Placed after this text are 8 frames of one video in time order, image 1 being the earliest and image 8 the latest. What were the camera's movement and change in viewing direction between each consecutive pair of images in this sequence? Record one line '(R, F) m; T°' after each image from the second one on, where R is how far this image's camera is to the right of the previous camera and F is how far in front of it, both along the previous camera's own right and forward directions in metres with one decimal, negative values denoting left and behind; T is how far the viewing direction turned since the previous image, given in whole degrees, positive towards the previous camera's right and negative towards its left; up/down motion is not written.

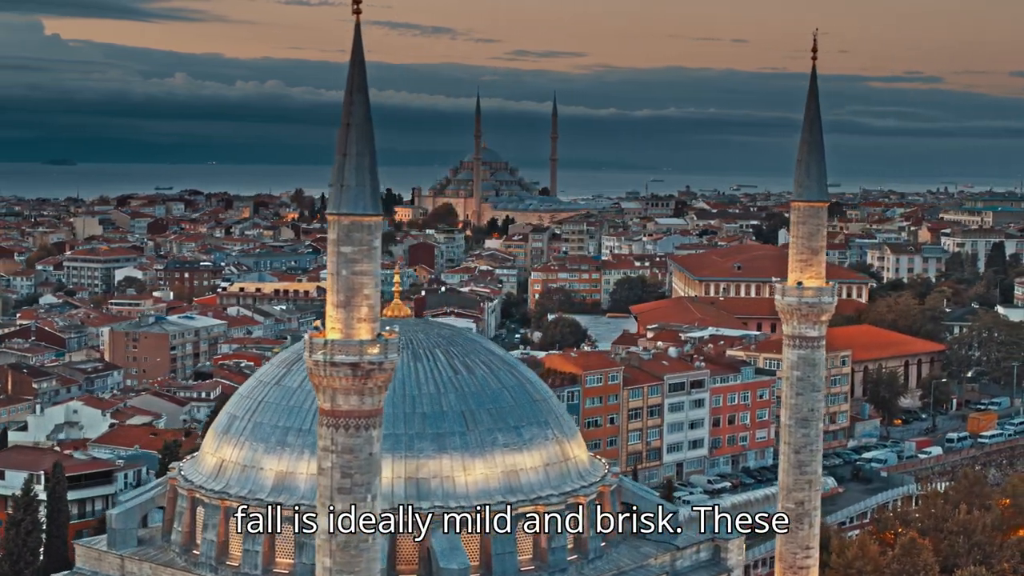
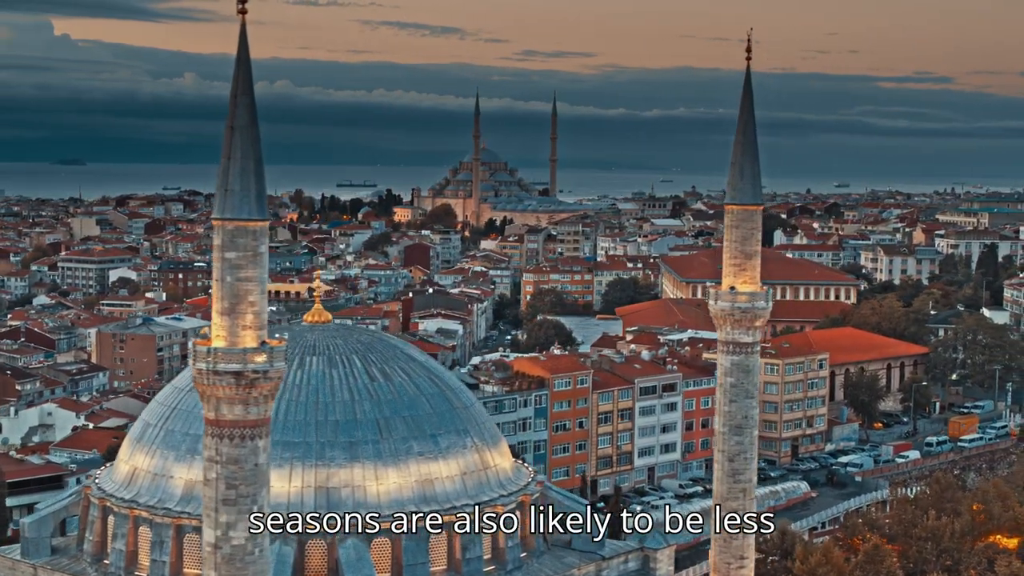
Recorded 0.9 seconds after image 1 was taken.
(+0.8, +0.3) m; 0°
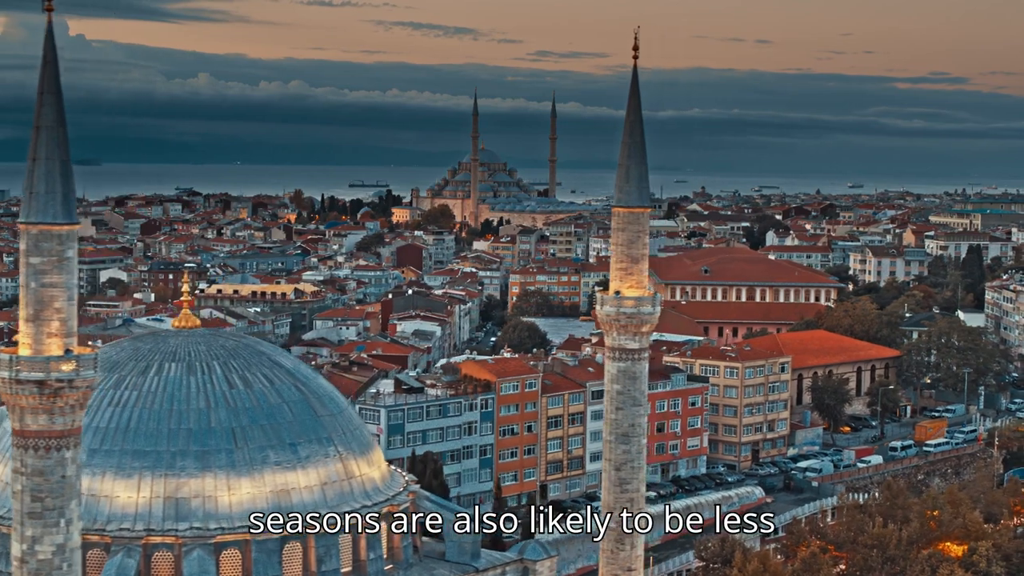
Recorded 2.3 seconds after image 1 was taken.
(+1.4, +0.4) m; -1°
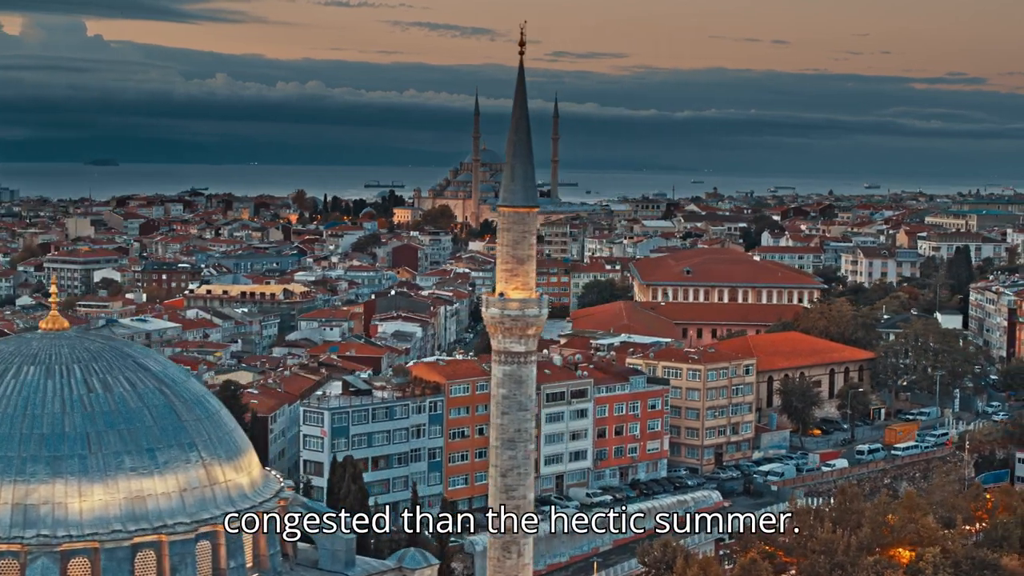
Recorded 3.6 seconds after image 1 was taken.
(+1.3, +0.4) m; -1°
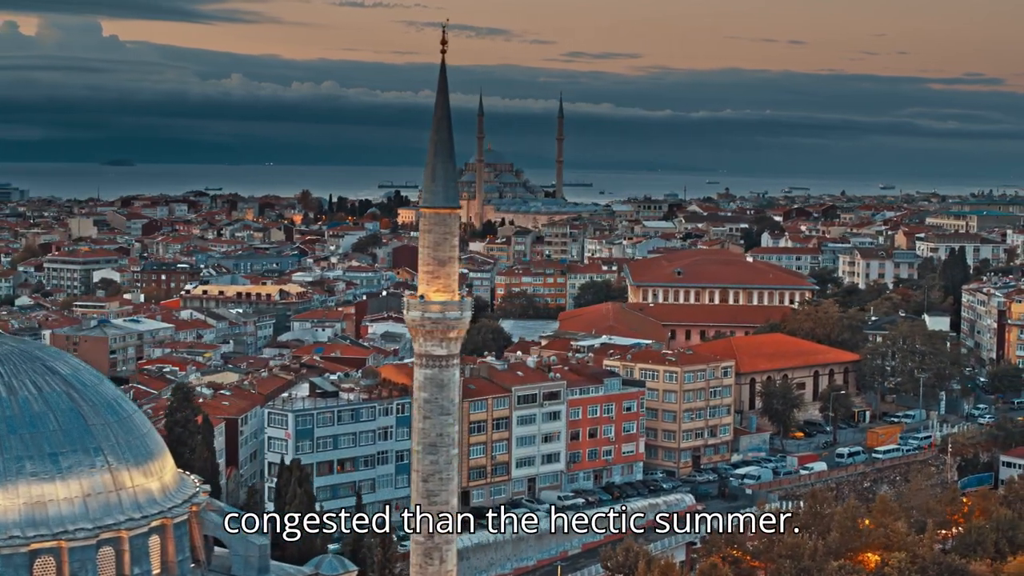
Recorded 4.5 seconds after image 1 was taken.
(+0.9, +0.2) m; -1°
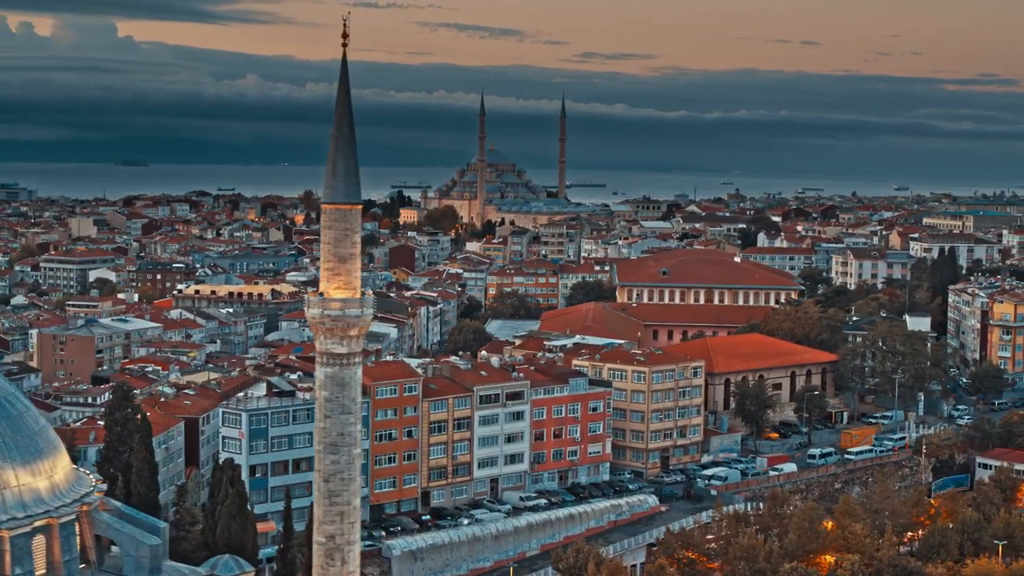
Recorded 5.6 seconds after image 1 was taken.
(+1.1, +0.2) m; -1°
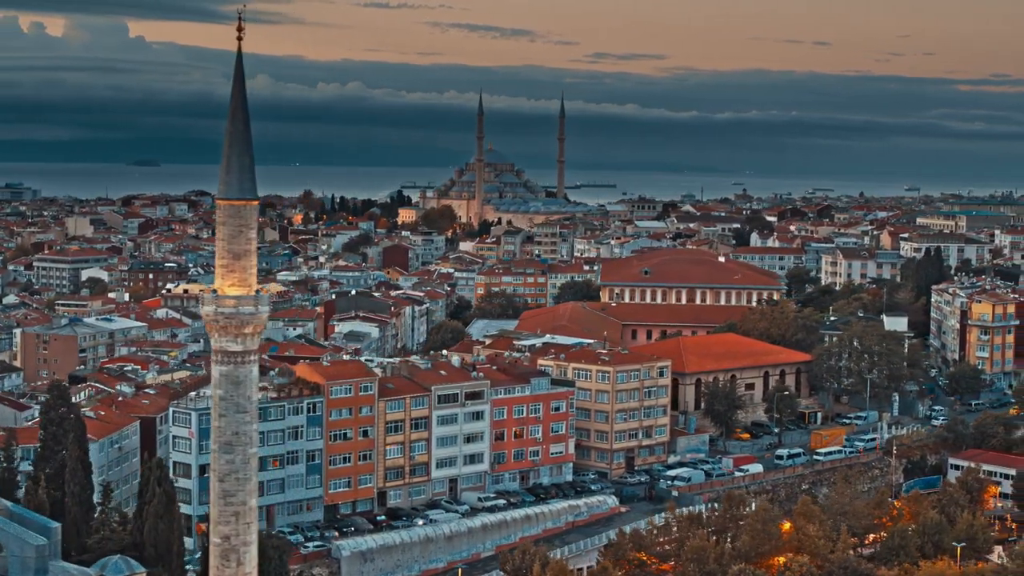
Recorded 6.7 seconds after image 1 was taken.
(+1.1, +0.2) m; 0°
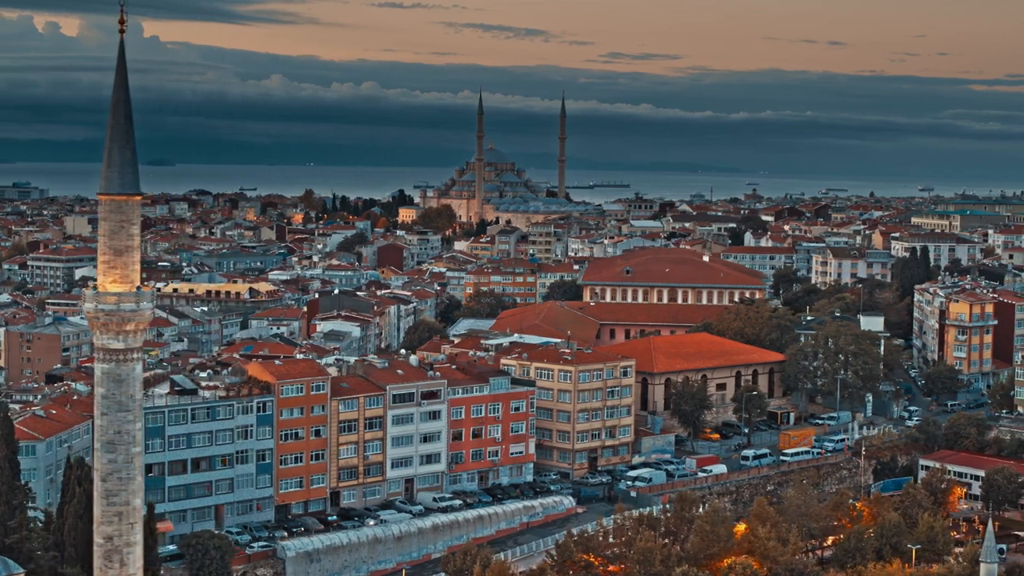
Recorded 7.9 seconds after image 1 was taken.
(+1.2, +0.3) m; -1°
